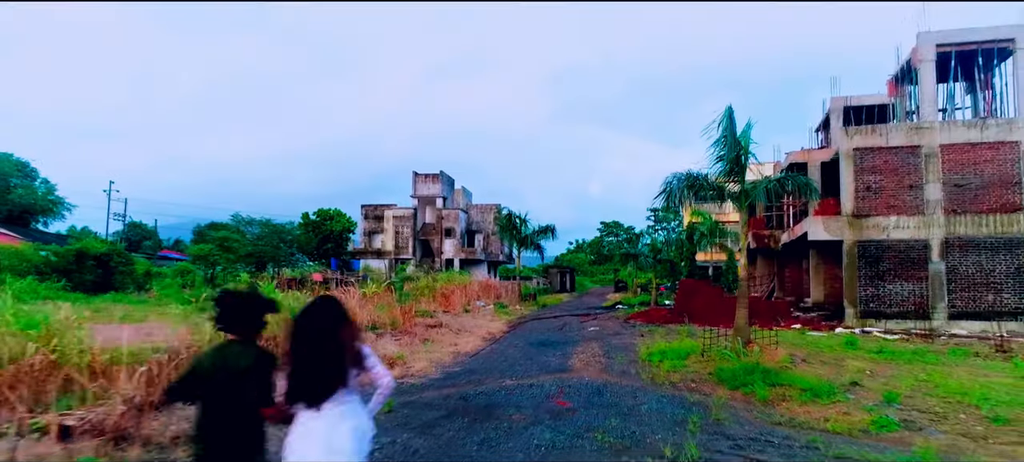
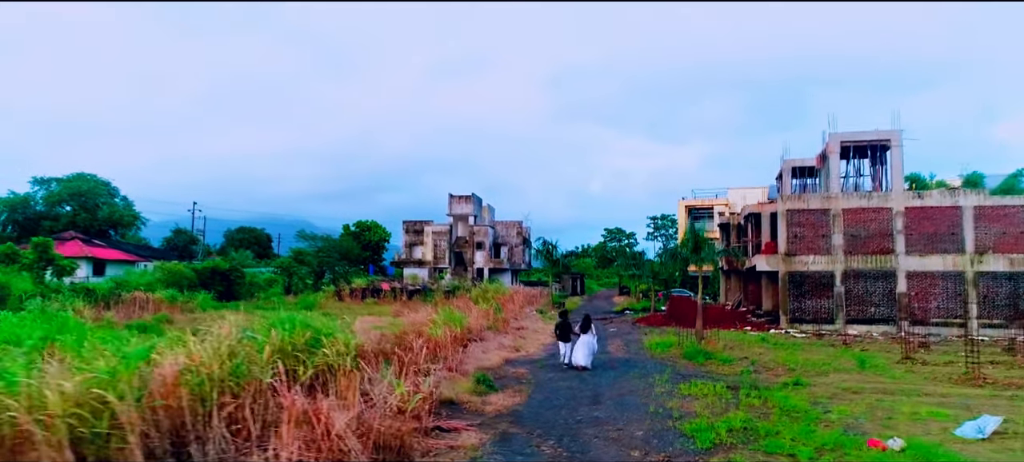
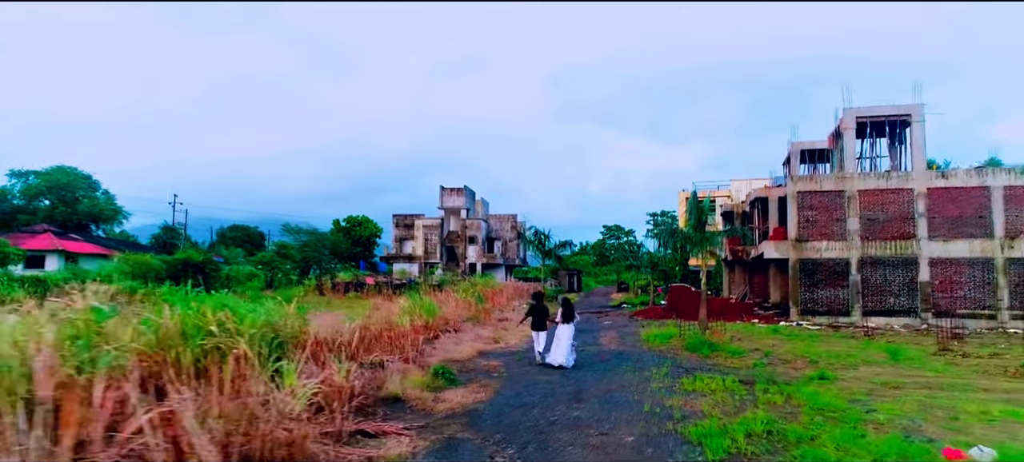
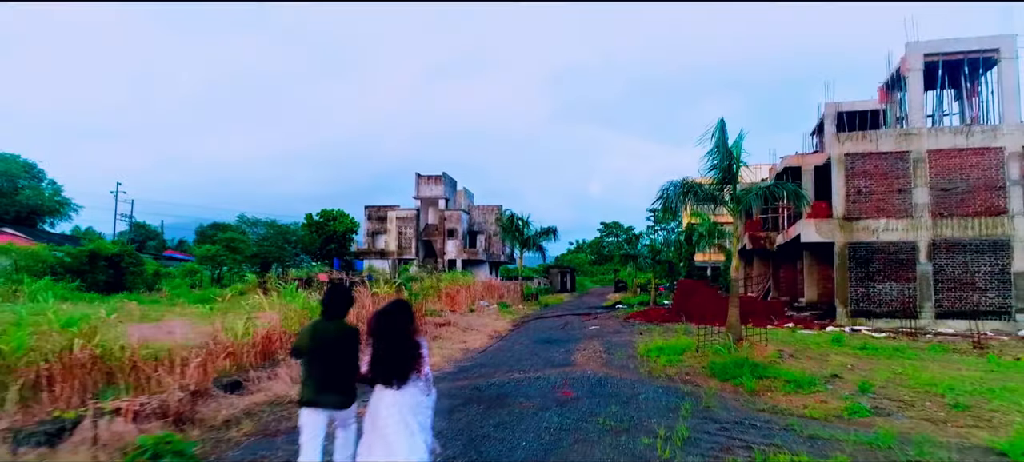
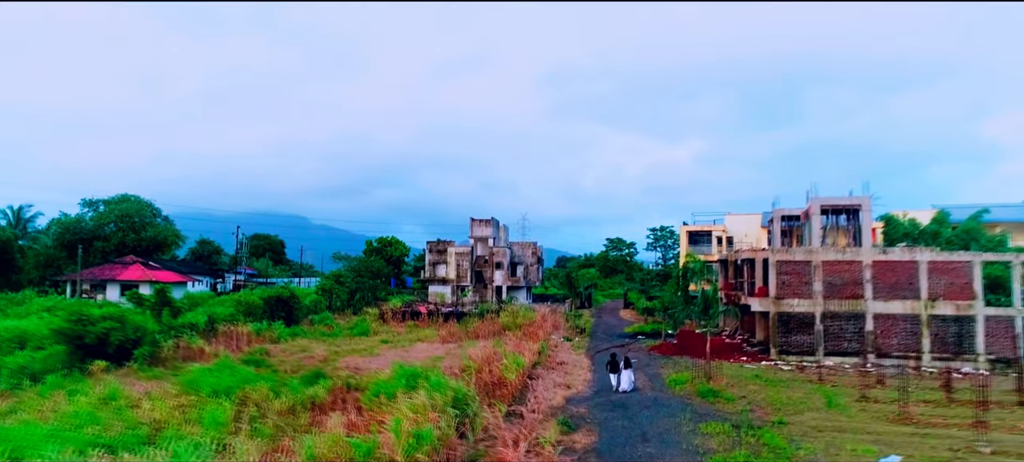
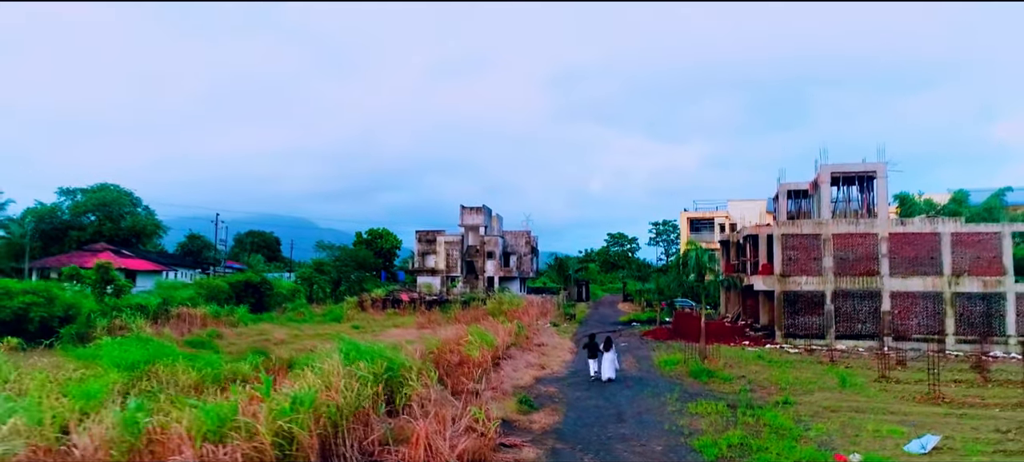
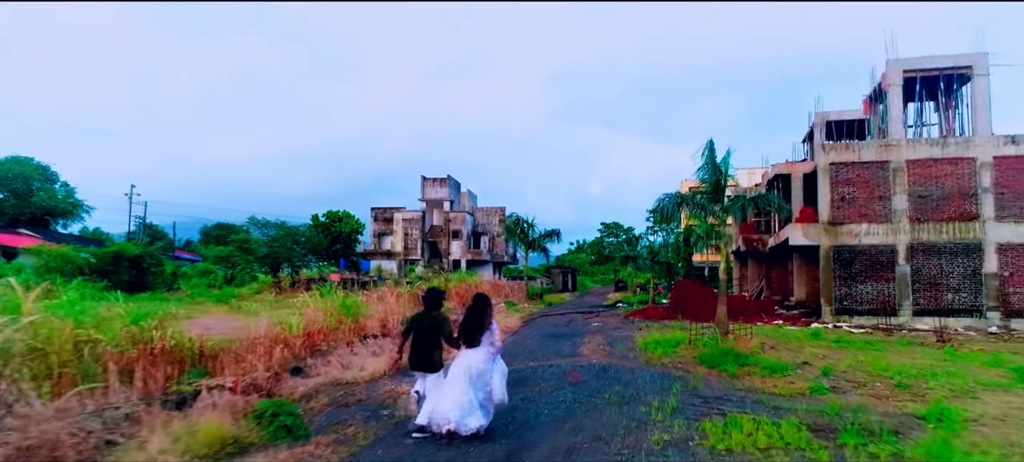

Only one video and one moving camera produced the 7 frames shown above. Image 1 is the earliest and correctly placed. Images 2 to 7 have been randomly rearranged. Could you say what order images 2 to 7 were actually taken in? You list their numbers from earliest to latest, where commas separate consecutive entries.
4, 7, 3, 2, 6, 5
